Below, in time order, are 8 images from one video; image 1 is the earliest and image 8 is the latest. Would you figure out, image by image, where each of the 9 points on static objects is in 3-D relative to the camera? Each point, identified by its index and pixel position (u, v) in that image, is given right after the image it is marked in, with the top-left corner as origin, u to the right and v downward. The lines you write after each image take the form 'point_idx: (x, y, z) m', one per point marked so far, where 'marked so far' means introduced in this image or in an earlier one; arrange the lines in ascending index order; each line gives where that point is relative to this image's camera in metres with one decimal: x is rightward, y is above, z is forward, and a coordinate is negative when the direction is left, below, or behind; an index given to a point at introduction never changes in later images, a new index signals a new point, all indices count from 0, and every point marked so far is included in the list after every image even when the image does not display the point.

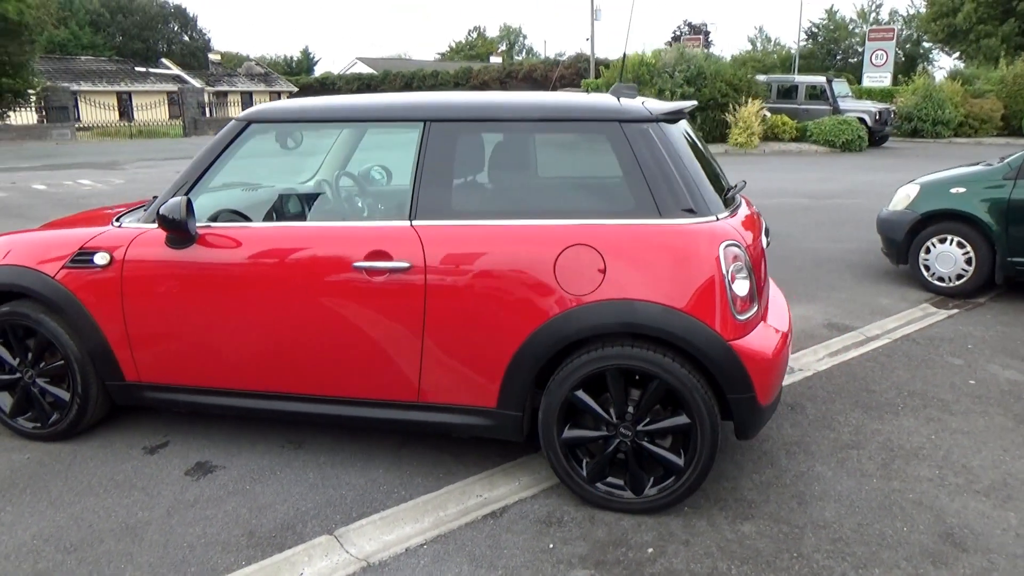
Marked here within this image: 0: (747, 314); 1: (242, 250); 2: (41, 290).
0: (+0.9, -0.1, +3.1) m
1: (-1.2, +0.2, +3.5) m
2: (-2.2, 0.0, +3.7) m
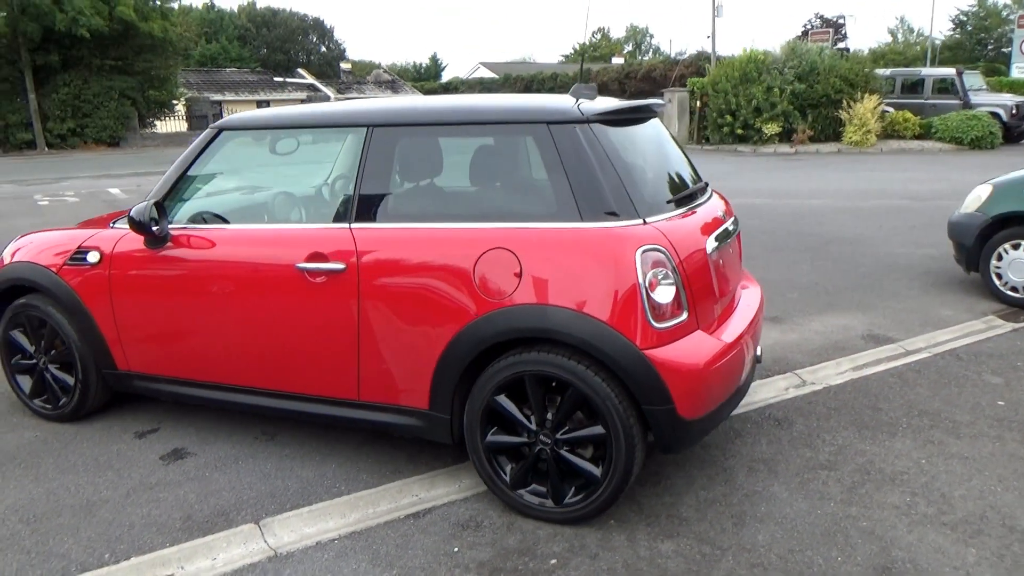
0: (+0.6, -0.1, +3.0) m
1: (-1.4, +0.2, +3.7) m
2: (-2.4, 0.0, +4.1) m
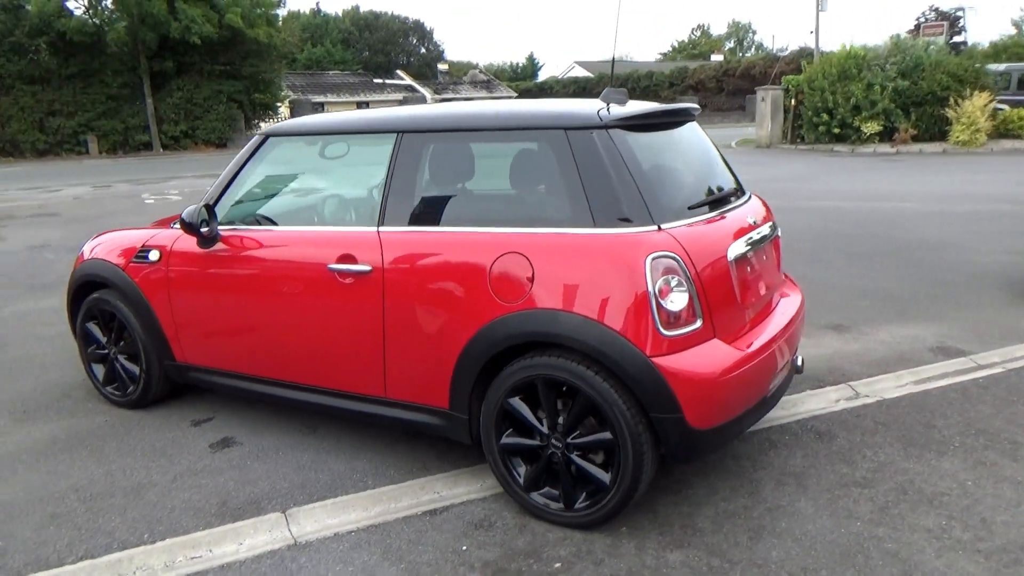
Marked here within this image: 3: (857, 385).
0: (+0.6, -0.2, +2.9) m
1: (-1.3, +0.2, +3.9) m
2: (-2.2, 0.0, +4.4) m
3: (+2.0, -0.6, +4.7) m
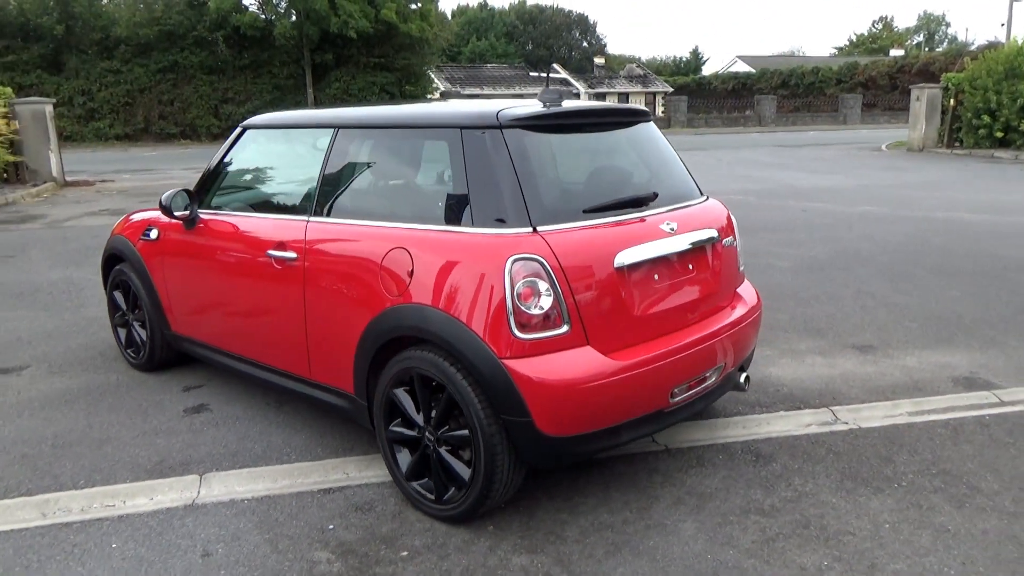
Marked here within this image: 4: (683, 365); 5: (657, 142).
0: (+0.1, -0.2, +2.9) m
1: (-1.6, +0.3, +4.2) m
2: (-2.4, +0.2, +4.9) m
3: (+1.8, -0.7, +4.4) m
4: (+0.7, -0.3, +3.3) m
5: (+0.7, +0.7, +4.0) m
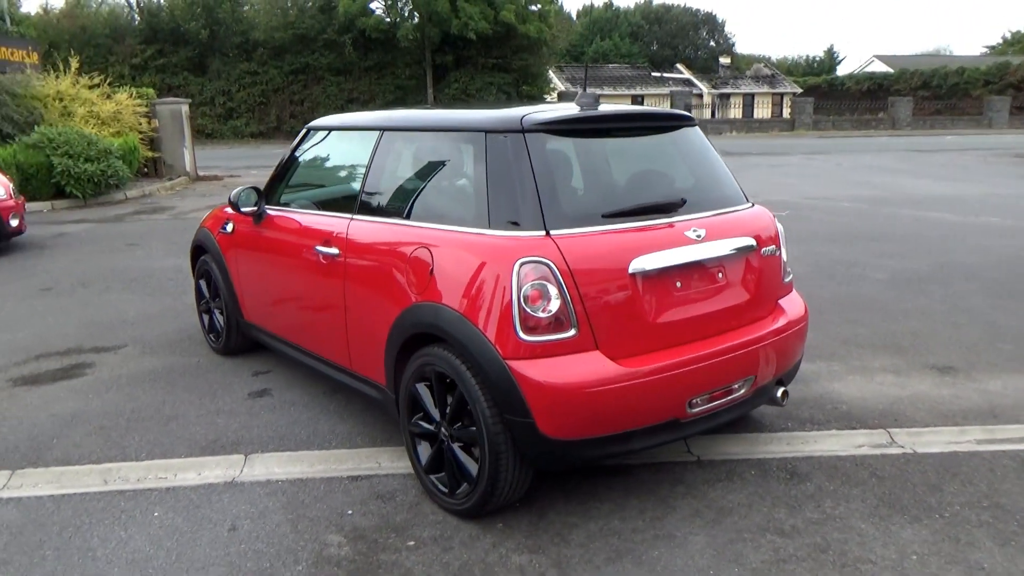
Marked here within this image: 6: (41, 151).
0: (+0.1, -0.2, +2.9) m
1: (-1.3, +0.3, +4.5) m
2: (-2.0, +0.3, +5.3) m
3: (+2.0, -0.8, +4.1) m
4: (+0.8, -0.4, +3.2) m
5: (+0.9, +0.7, +3.9) m
6: (-8.1, +2.4, +13.6) m
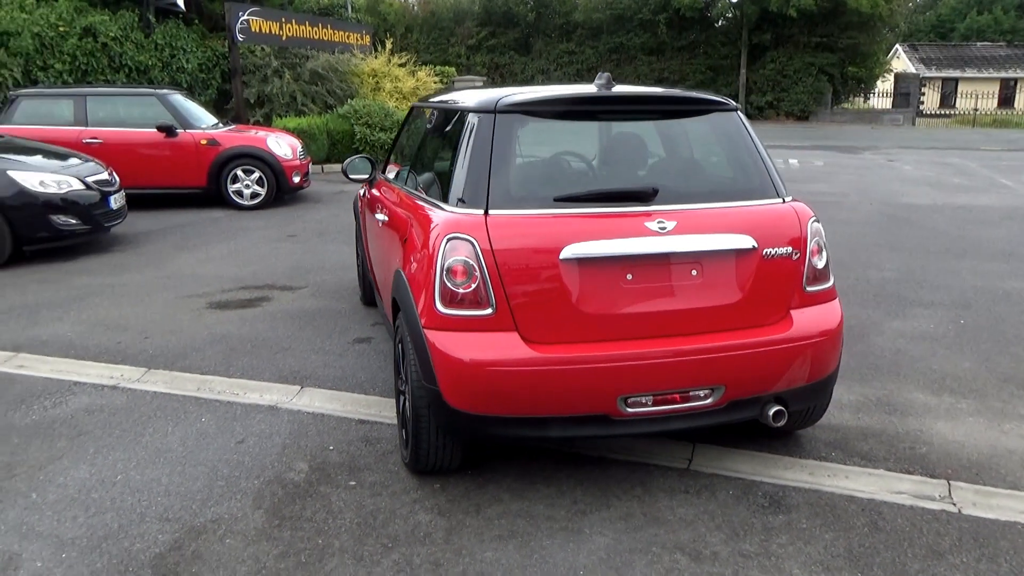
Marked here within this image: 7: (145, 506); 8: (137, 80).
0: (-0.2, -0.1, +3.0) m
1: (-0.8, +0.6, +5.0) m
2: (-1.2, +0.6, +6.0) m
3: (+2.0, -0.9, +3.4) m
4: (+0.5, -0.3, +3.1) m
5: (+1.0, +0.7, +3.6) m
6: (-3.3, +3.4, +15.9) m
7: (-1.5, -0.9, +3.2) m
8: (-7.1, +3.9, +14.9) m
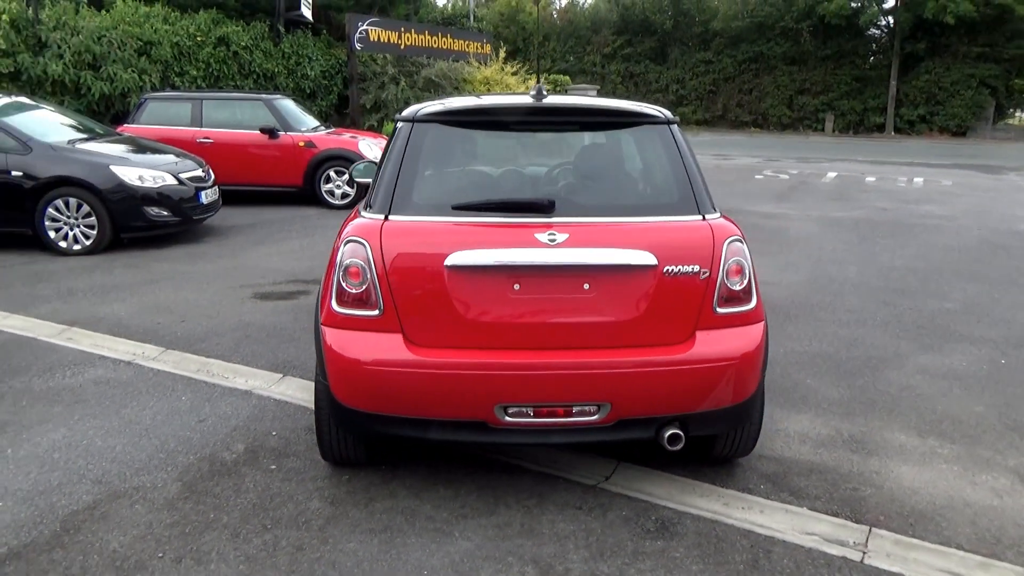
0: (-0.6, -0.1, +3.2) m
1: (-0.9, +0.6, +5.2) m
2: (-1.0, +0.6, +6.3) m
3: (+1.5, -1.0, +3.2) m
4: (0.0, -0.4, +3.1) m
5: (+0.7, +0.6, +3.5) m
6: (-1.2, +3.3, +16.4) m
7: (-1.9, -0.8, +3.6) m
8: (-5.0, +4.1, +16.1) m
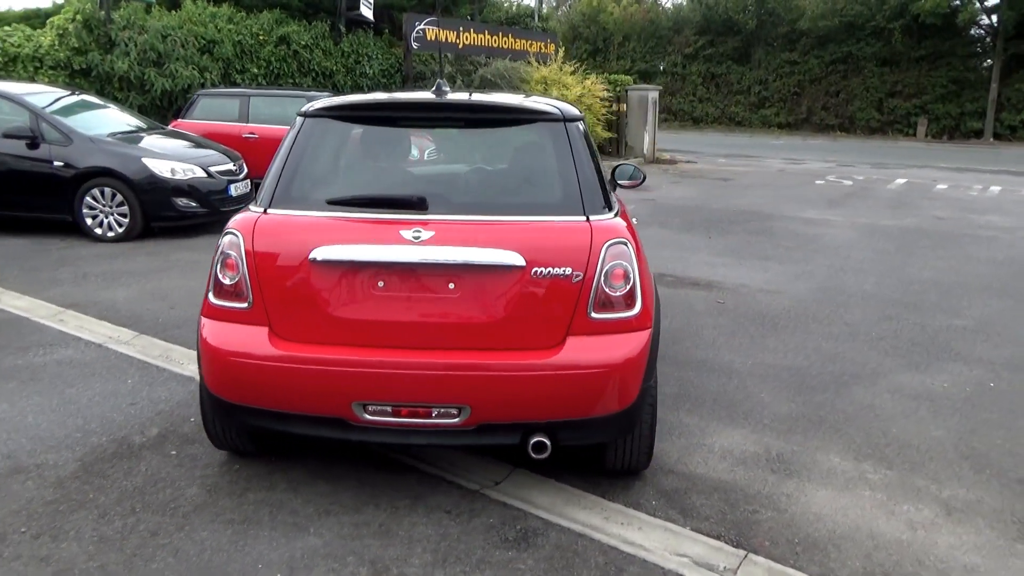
0: (-1.1, -0.1, +3.2) m
1: (-1.2, +0.6, +5.2) m
2: (-1.2, +0.7, +6.3) m
3: (+0.9, -1.0, +3.0) m
4: (-0.5, -0.4, +3.0) m
5: (+0.2, +0.6, +3.4) m
6: (-0.1, +3.4, +16.4) m
7: (-2.4, -0.7, +3.8) m
8: (-4.0, +4.3, +16.5) m
